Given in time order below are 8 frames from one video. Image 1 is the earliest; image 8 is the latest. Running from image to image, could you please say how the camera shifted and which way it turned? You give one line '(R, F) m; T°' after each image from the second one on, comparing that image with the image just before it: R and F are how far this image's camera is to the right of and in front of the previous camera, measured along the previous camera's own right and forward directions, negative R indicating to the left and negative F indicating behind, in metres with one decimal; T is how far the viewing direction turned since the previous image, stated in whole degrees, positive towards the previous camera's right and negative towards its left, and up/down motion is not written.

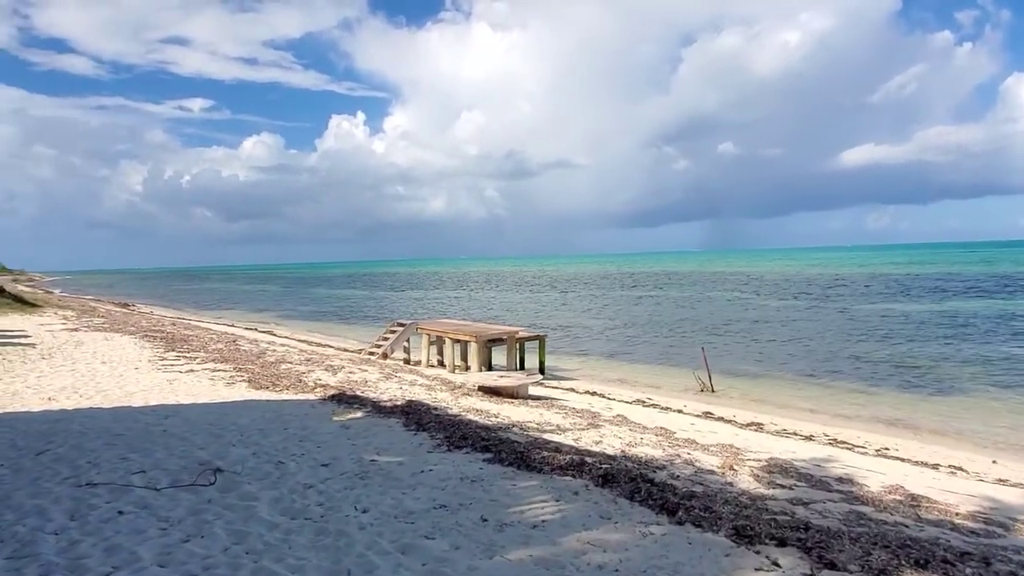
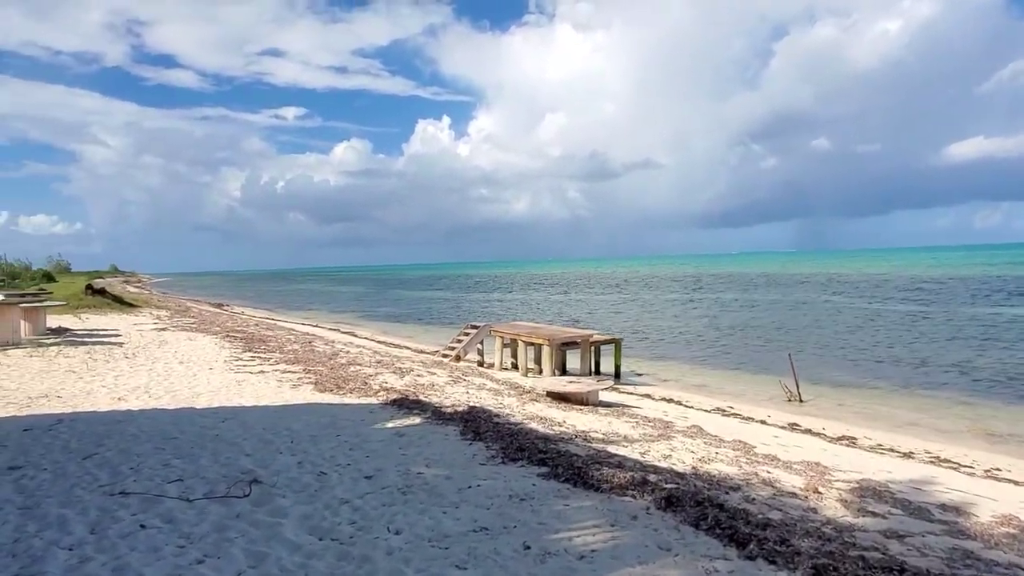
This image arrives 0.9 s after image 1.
(+0.2, +0.5) m; -6°
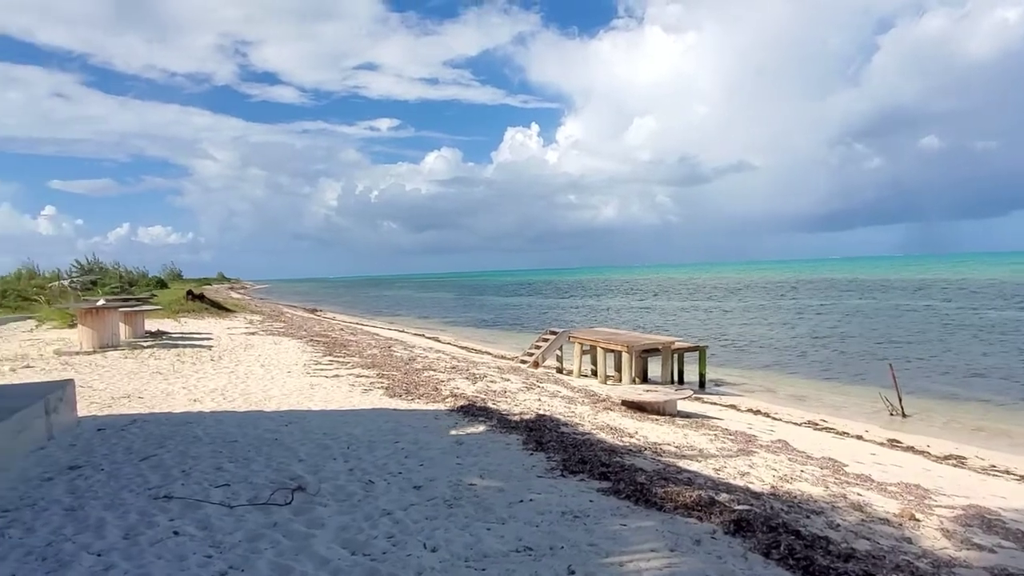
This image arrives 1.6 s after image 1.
(+0.3, +0.3) m; -7°
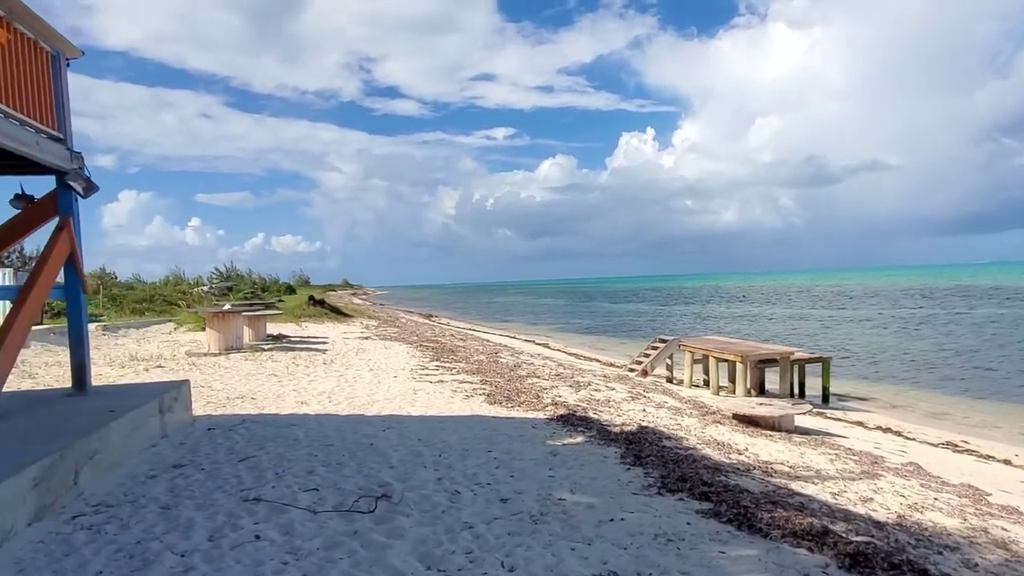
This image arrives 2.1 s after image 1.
(+0.2, +0.2) m; -9°
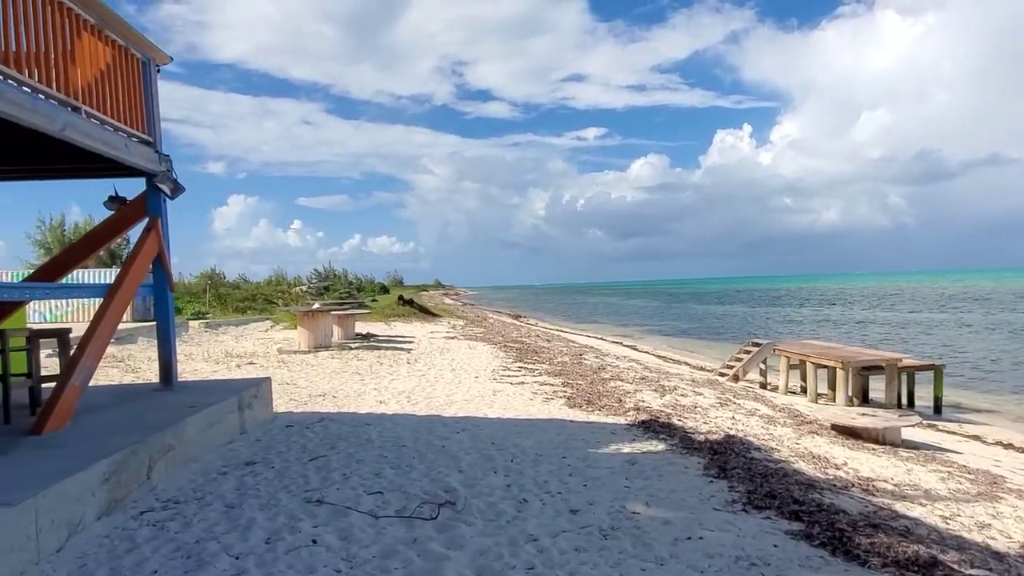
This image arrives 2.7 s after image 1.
(+0.1, +0.3) m; -7°
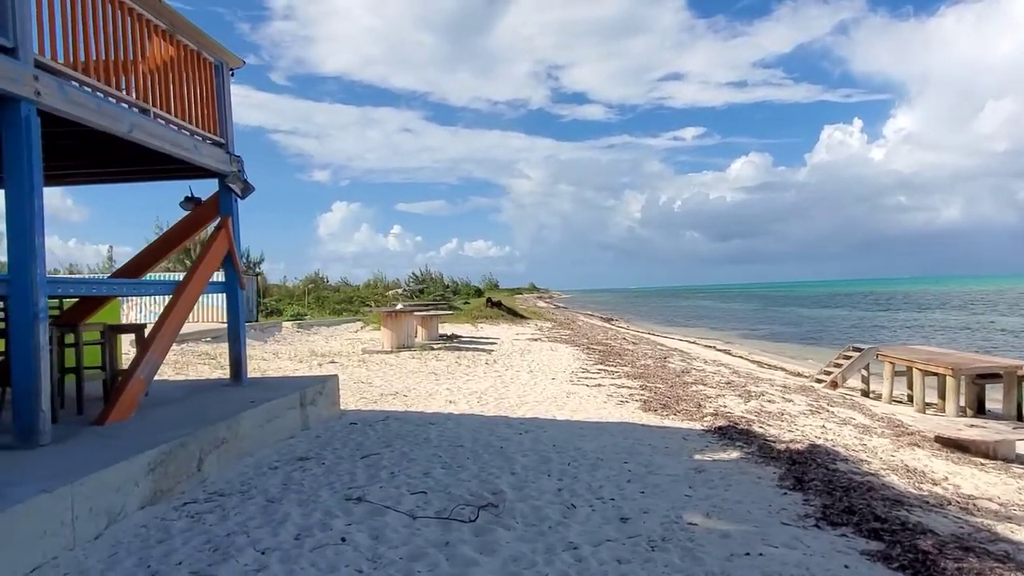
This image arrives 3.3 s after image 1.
(+0.3, +0.2) m; -7°
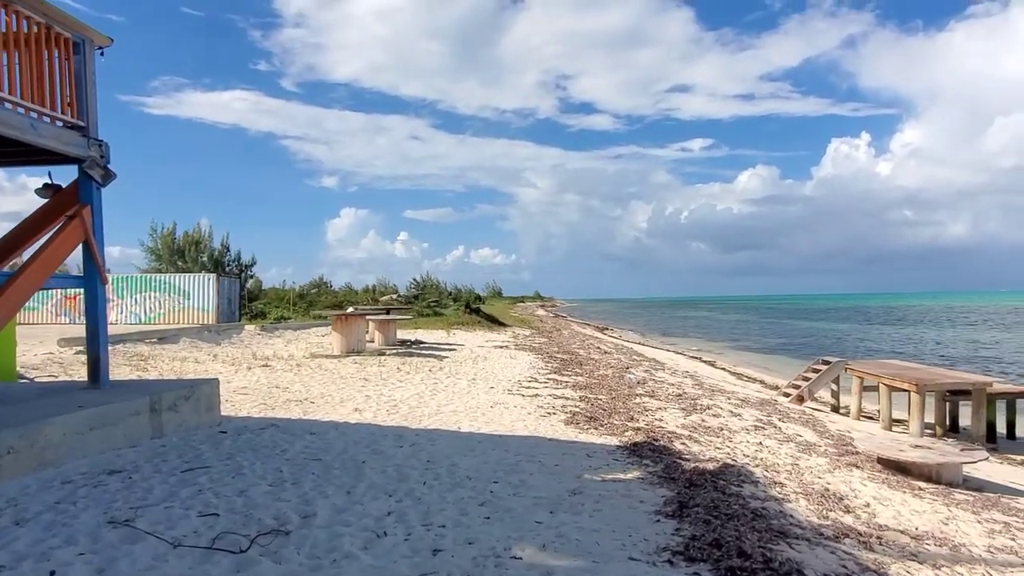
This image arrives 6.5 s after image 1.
(+1.2, +0.7) m; 0°
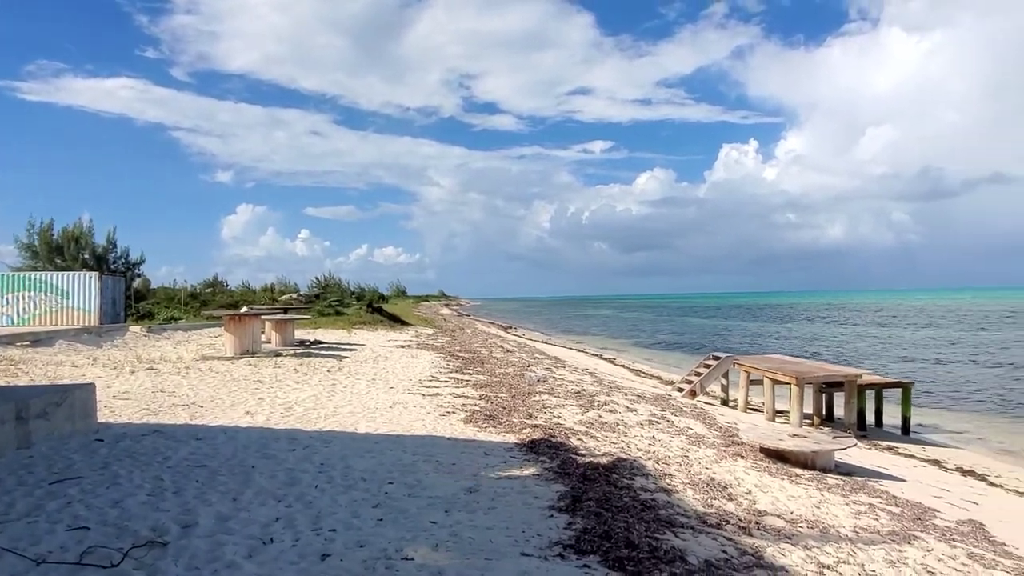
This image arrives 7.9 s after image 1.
(+0.1, 0.0) m; +7°
